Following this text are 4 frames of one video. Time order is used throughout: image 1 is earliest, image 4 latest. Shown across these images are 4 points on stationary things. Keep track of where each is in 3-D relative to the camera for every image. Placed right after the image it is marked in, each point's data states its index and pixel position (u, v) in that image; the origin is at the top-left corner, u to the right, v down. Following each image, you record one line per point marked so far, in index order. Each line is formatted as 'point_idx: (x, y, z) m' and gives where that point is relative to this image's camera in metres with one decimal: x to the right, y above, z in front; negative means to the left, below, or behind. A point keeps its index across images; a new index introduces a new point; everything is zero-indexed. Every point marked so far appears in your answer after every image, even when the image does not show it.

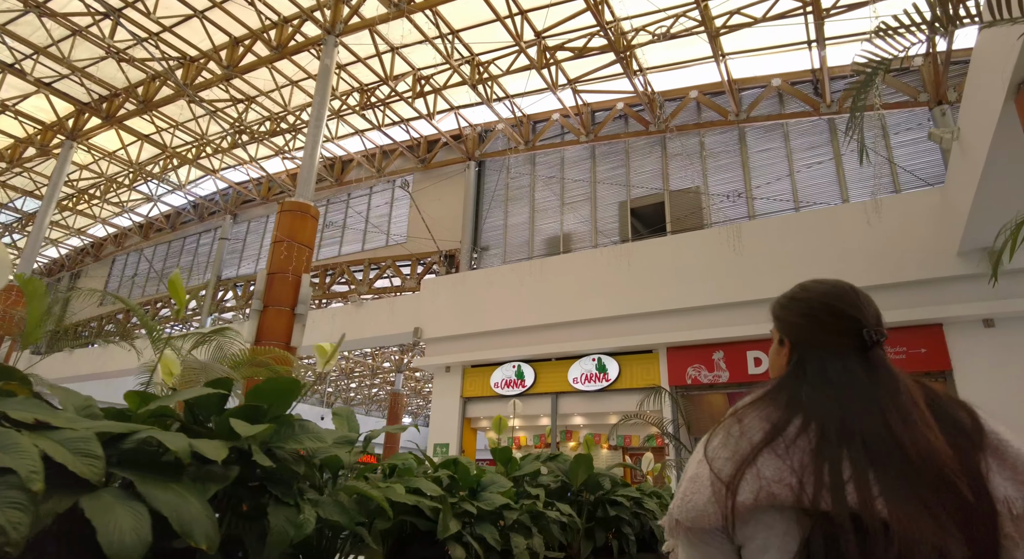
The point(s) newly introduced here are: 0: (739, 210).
0: (+3.1, +1.0, +8.4) m
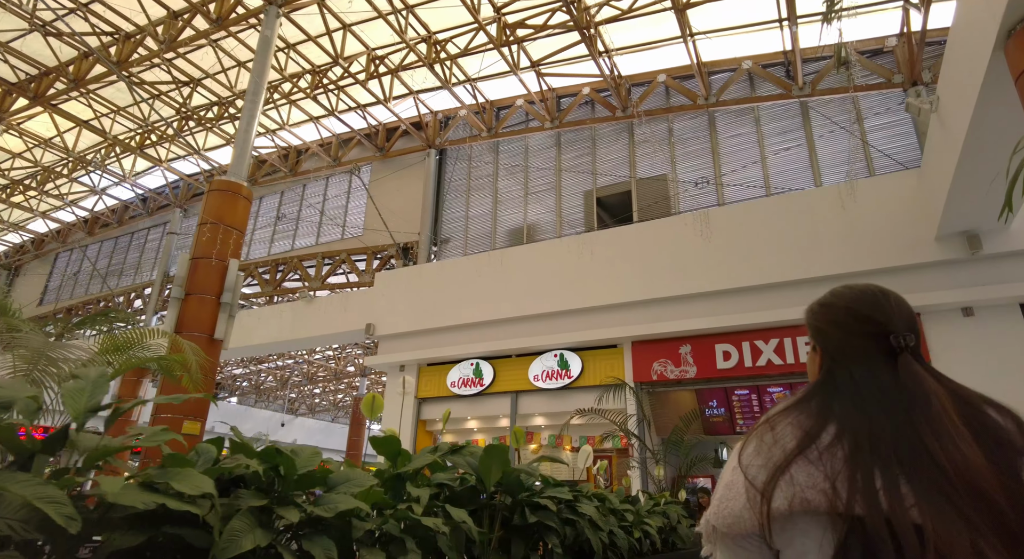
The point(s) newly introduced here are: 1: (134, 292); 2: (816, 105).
0: (+2.6, +1.1, +8.0) m
1: (-7.9, -0.3, +12.7) m
2: (+3.9, +2.3, +7.8) m
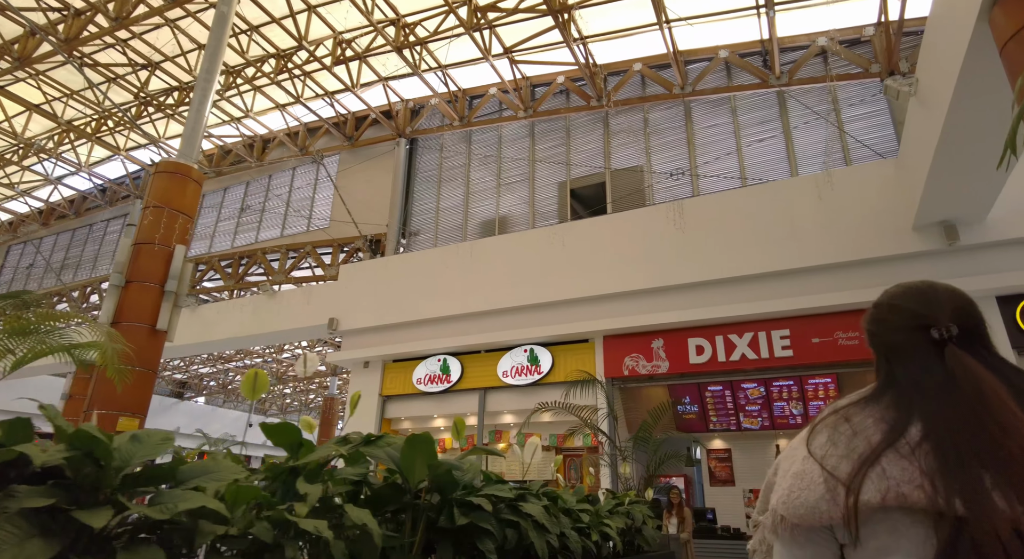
0: (+2.2, +1.2, +7.8) m
1: (-8.5, -0.1, +12.2) m
2: (+3.5, +2.3, +7.6) m
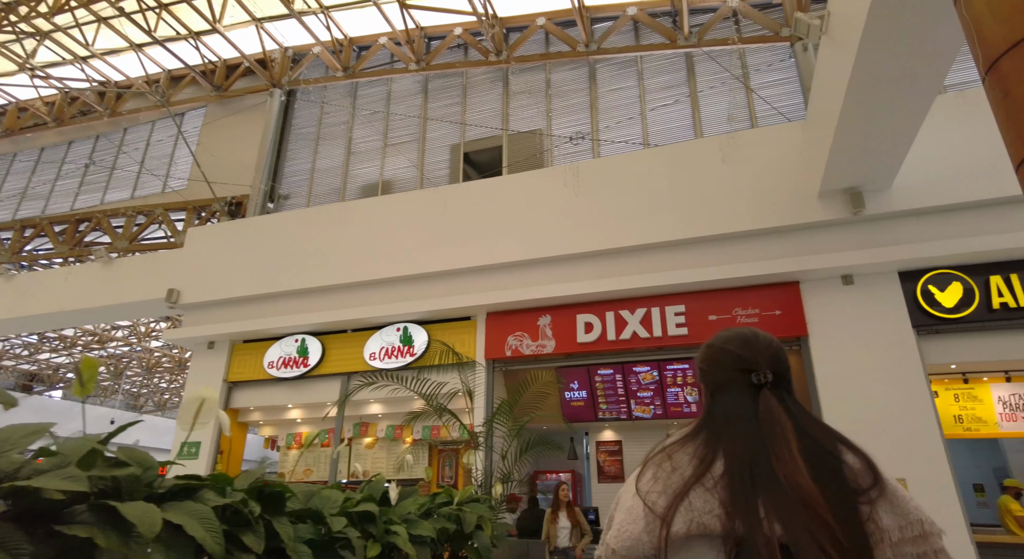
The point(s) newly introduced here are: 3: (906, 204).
0: (+0.8, +1.5, +7.0) m
1: (-10.4, +0.5, +10.1) m
2: (+2.2, +2.6, +7.0) m
3: (+3.3, +0.6, +5.0) m
